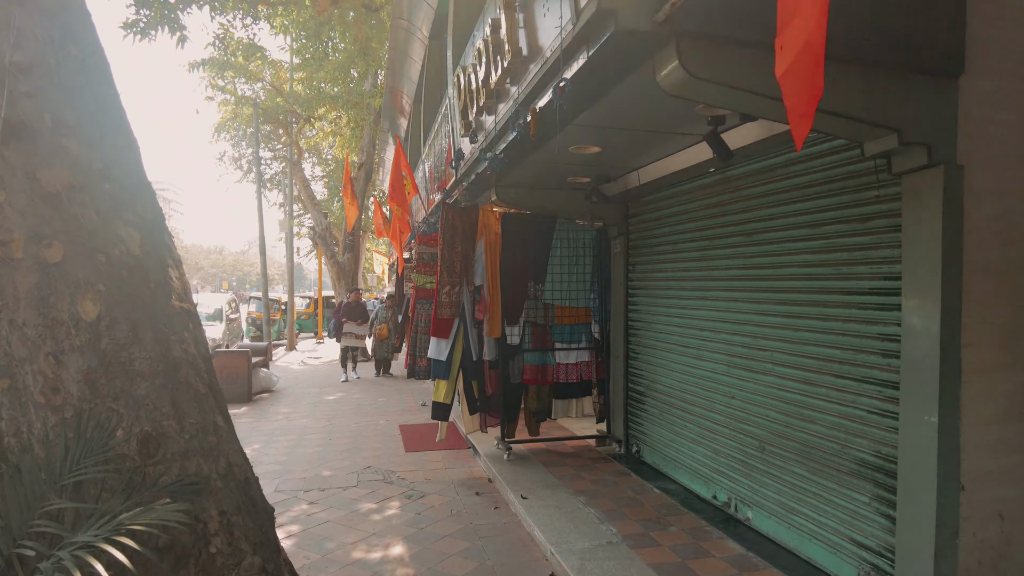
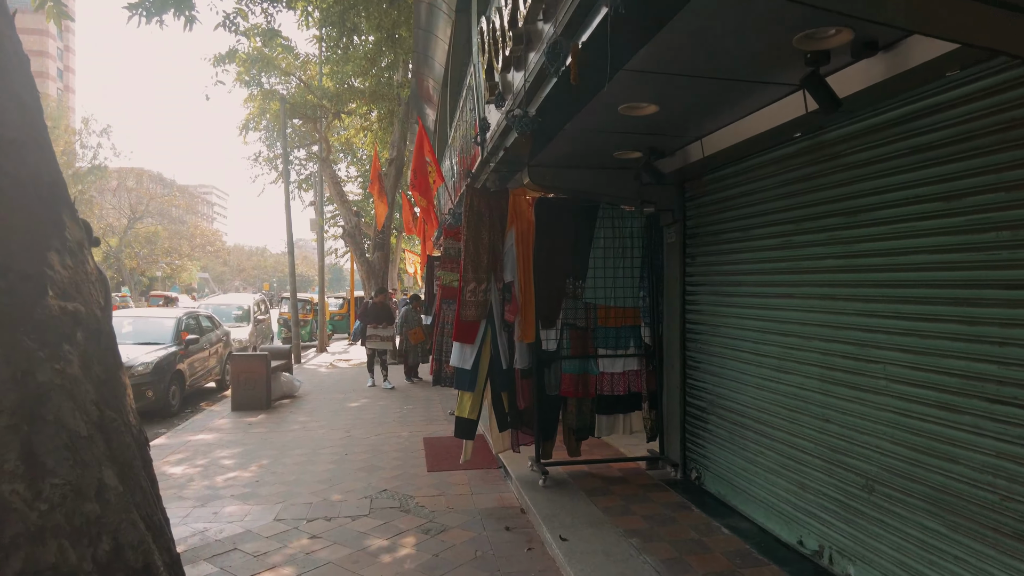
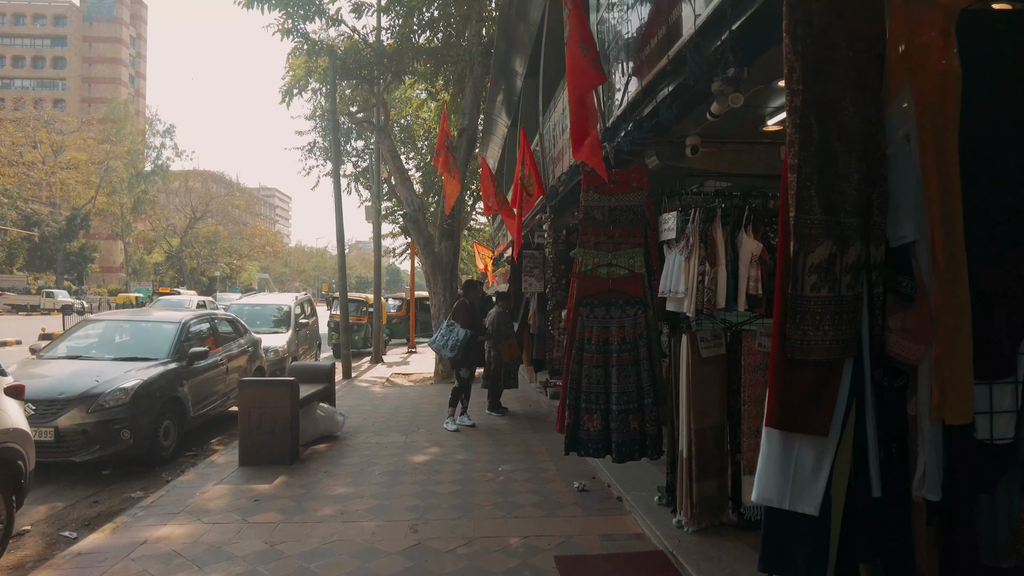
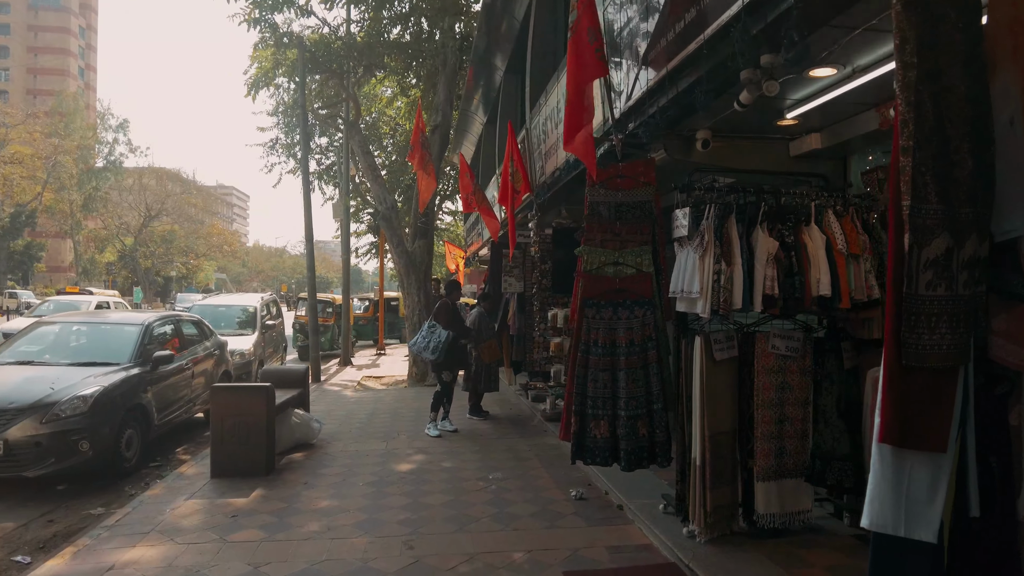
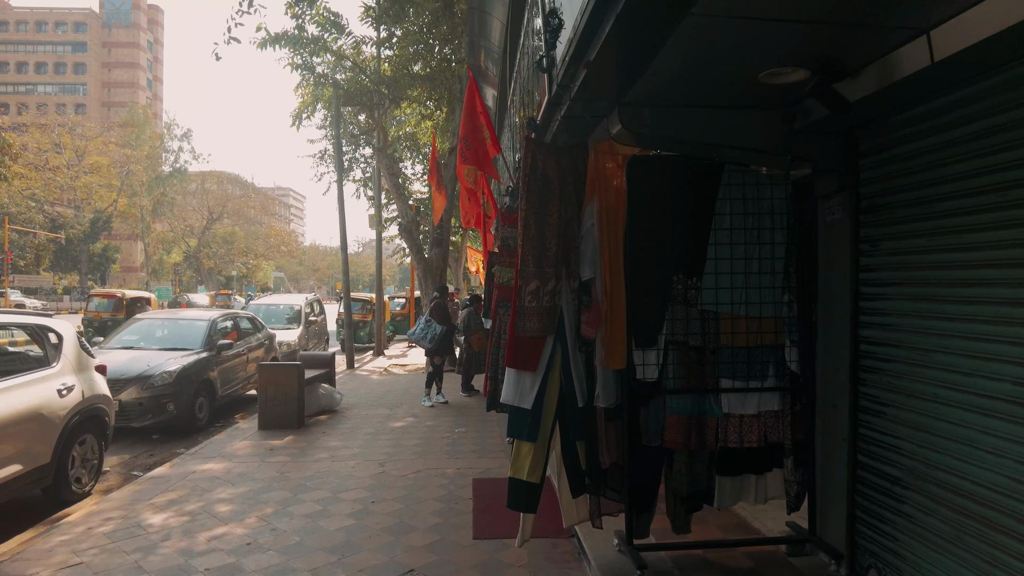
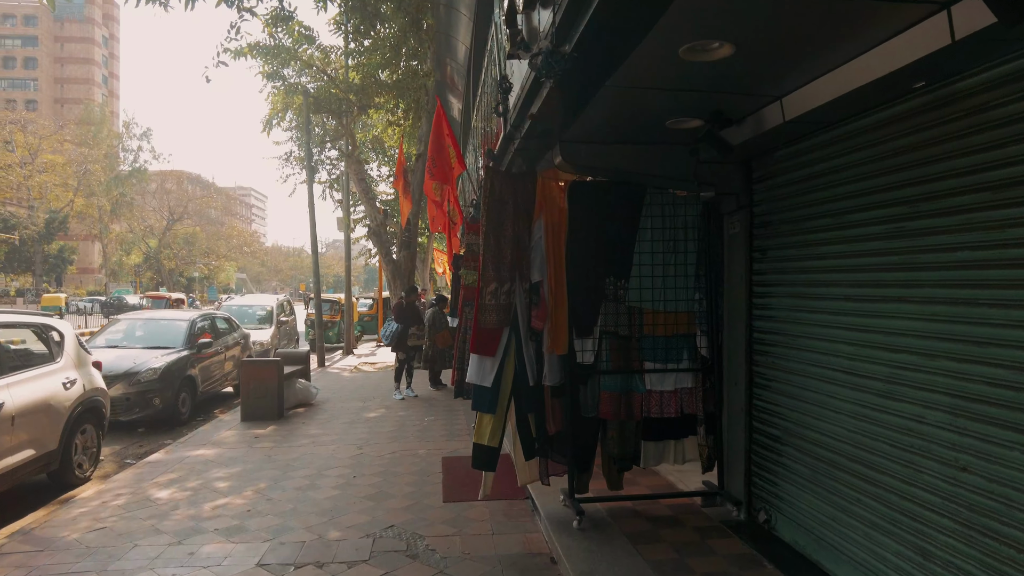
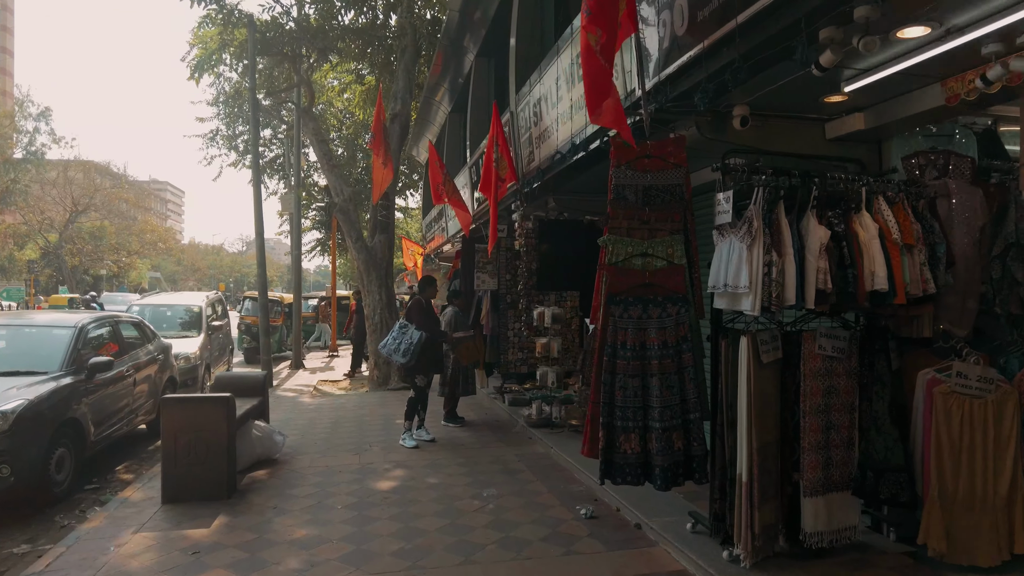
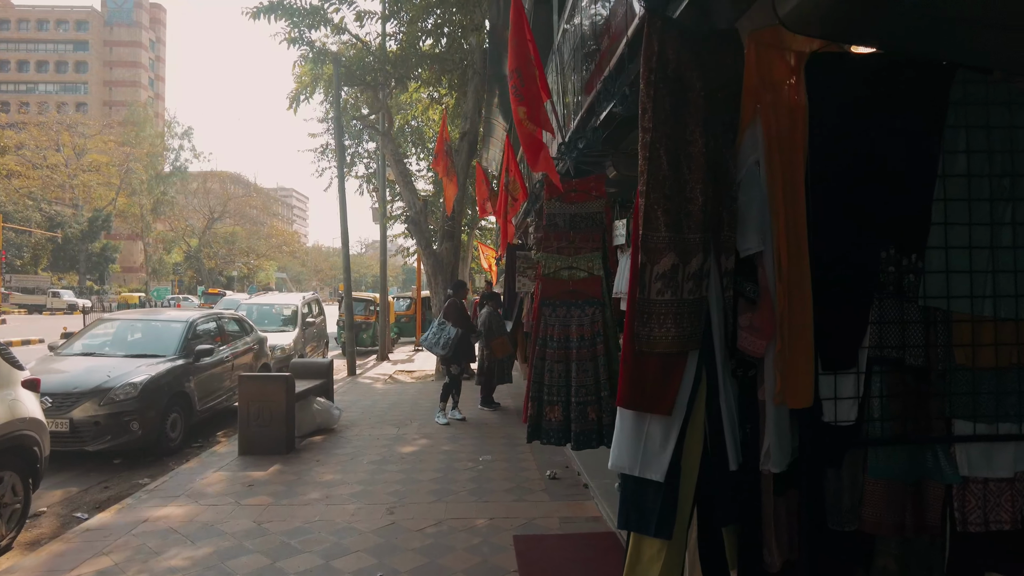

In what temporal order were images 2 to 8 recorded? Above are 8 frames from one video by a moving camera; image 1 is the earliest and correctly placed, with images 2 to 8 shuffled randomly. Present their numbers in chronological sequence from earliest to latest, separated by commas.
2, 6, 5, 8, 3, 4, 7
